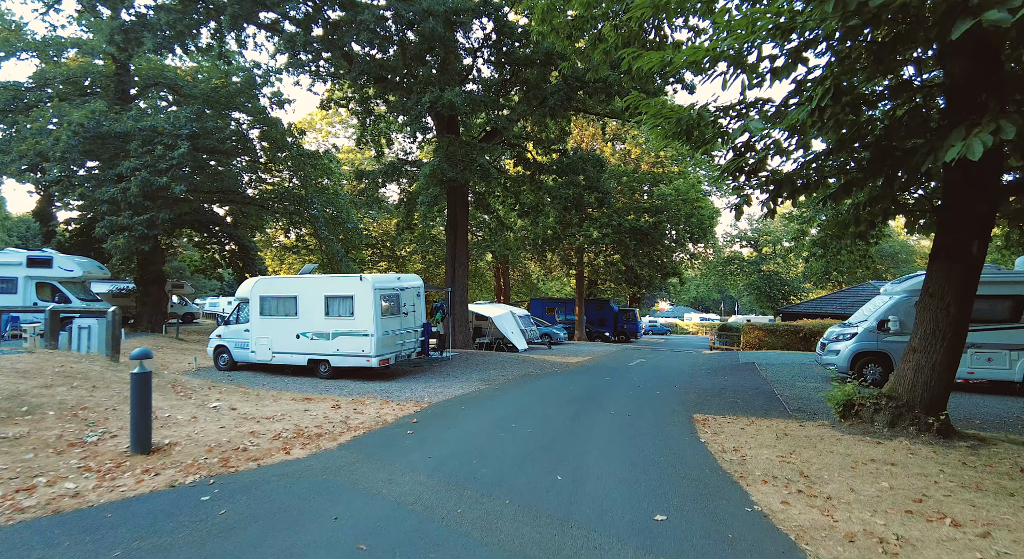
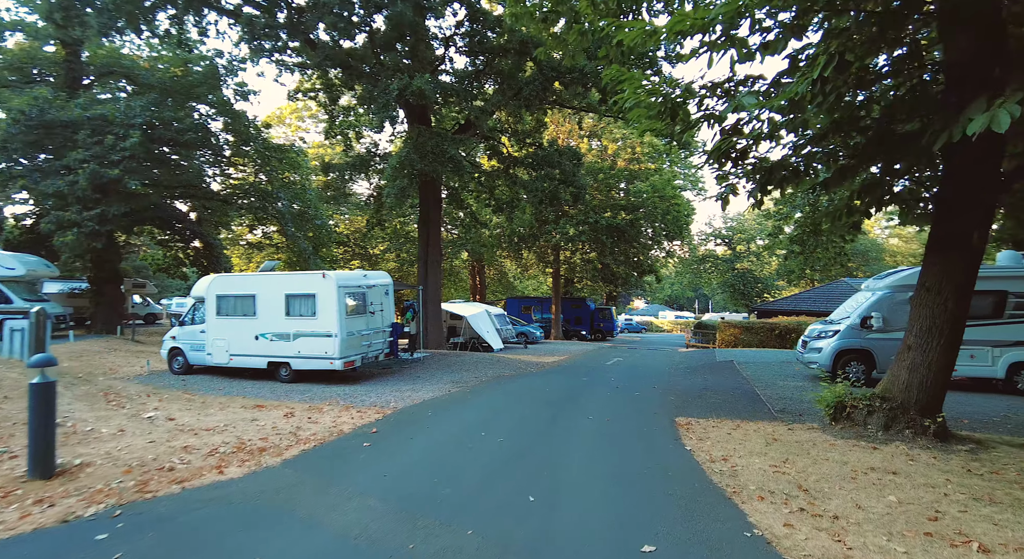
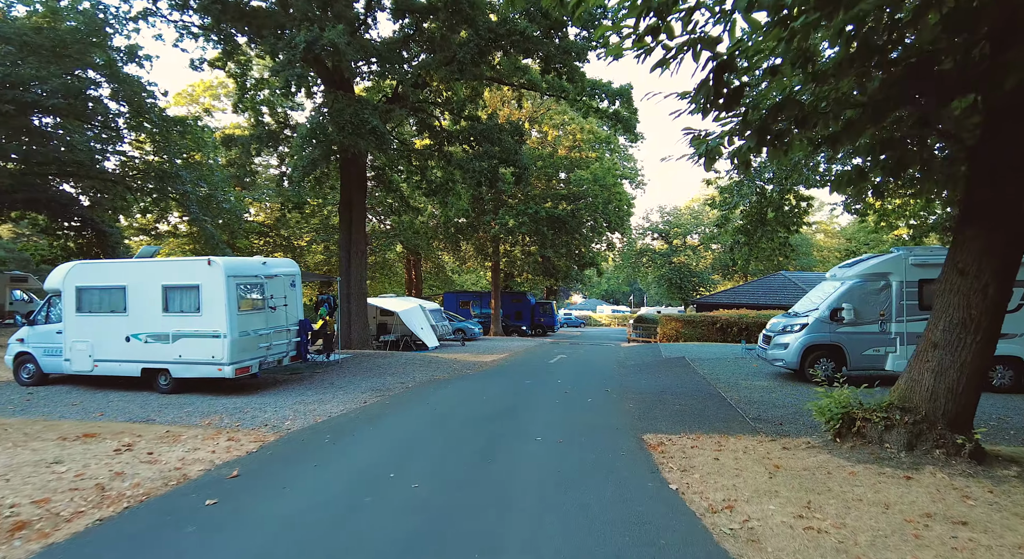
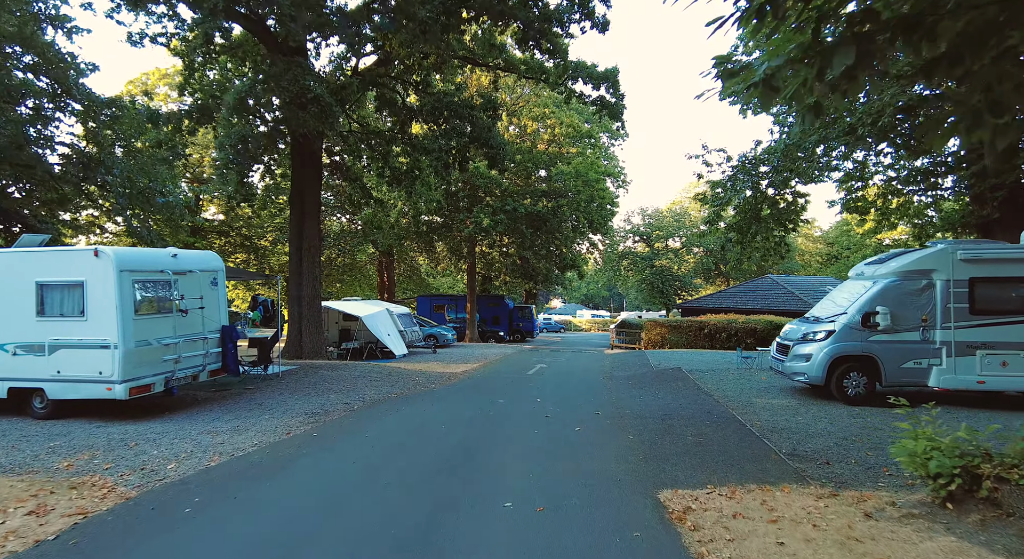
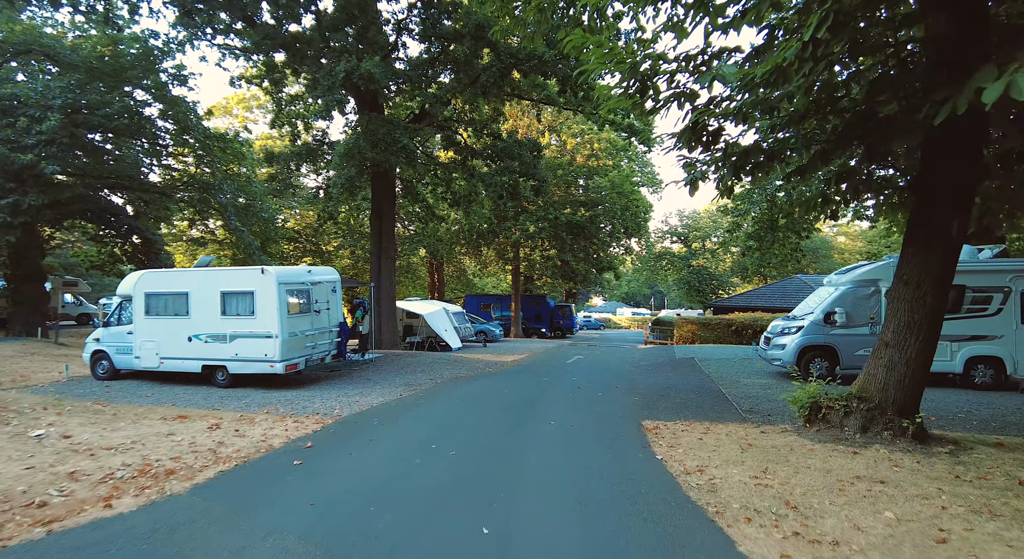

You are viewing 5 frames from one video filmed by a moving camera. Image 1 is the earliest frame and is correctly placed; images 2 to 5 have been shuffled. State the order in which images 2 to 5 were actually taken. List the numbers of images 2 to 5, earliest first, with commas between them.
2, 5, 3, 4
